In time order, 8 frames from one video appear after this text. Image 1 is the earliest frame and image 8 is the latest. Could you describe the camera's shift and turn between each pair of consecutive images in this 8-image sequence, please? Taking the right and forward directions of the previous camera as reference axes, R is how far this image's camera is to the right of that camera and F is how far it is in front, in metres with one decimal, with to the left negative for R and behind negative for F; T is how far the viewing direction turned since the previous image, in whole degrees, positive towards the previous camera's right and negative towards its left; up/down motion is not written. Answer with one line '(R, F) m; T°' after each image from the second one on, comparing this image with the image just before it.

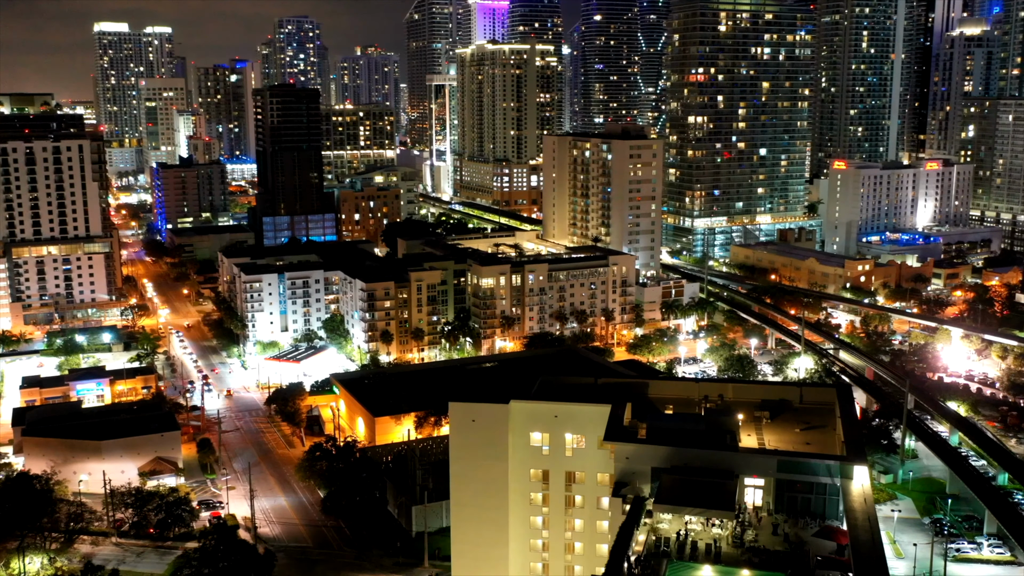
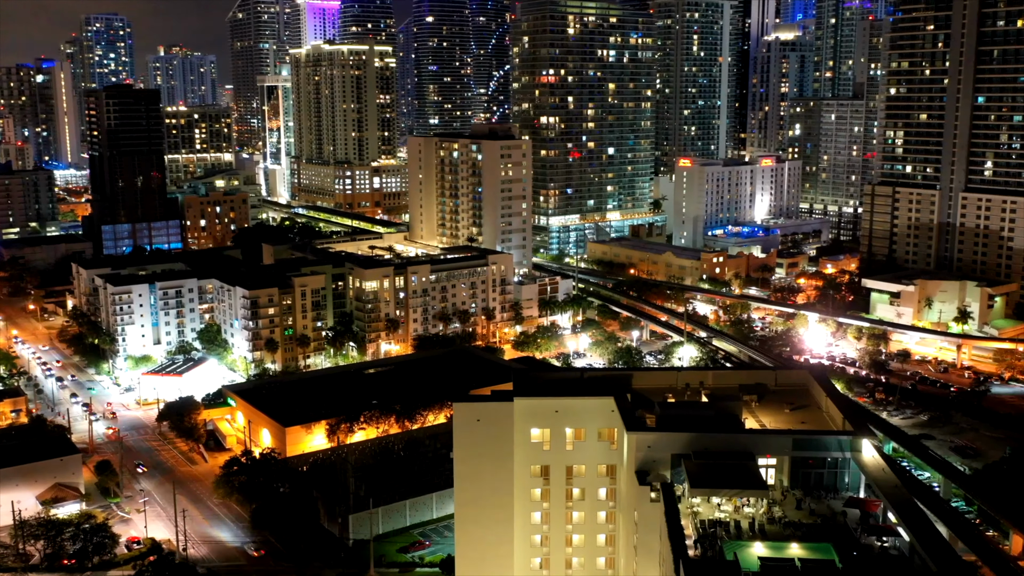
(-6.8, +0.4) m; +10°
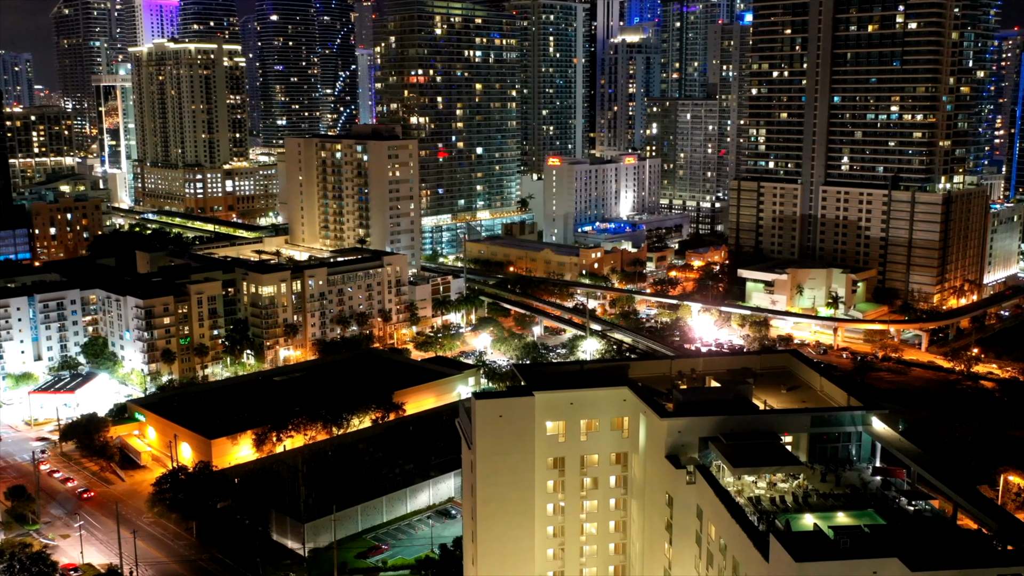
(-7.0, +0.2) m; +10°
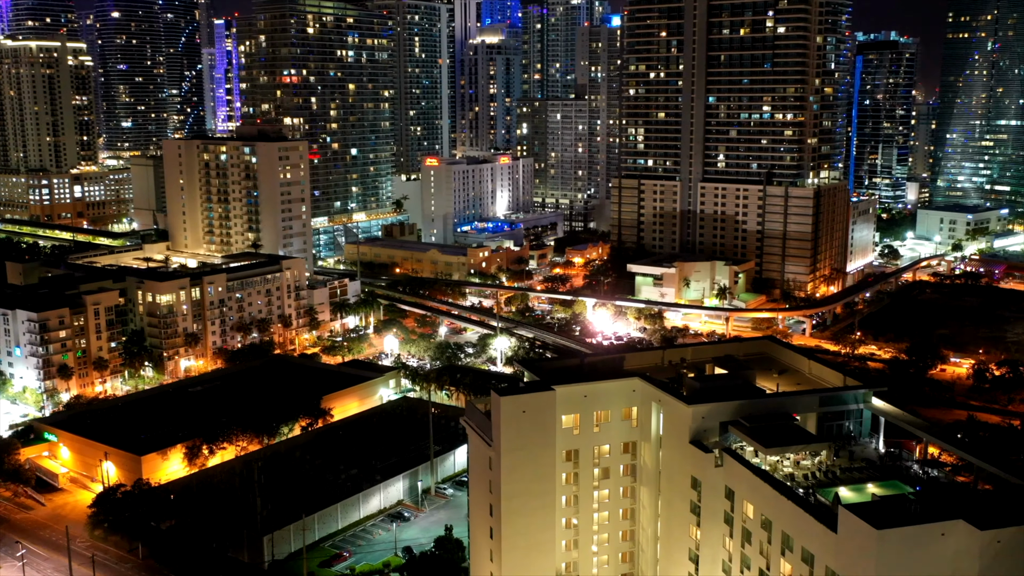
(-6.8, +0.2) m; +9°
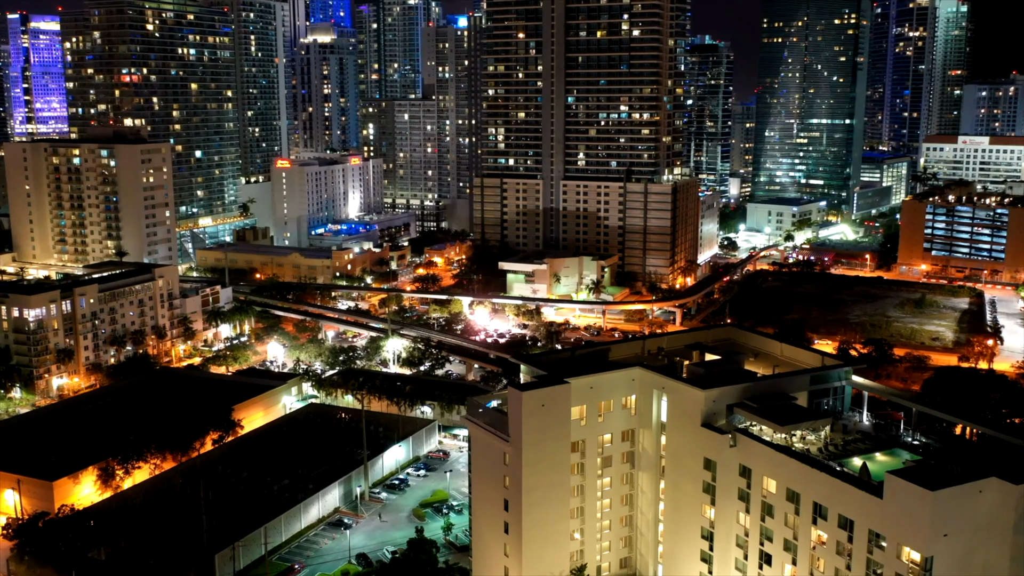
(-7.8, +0.3) m; +11°
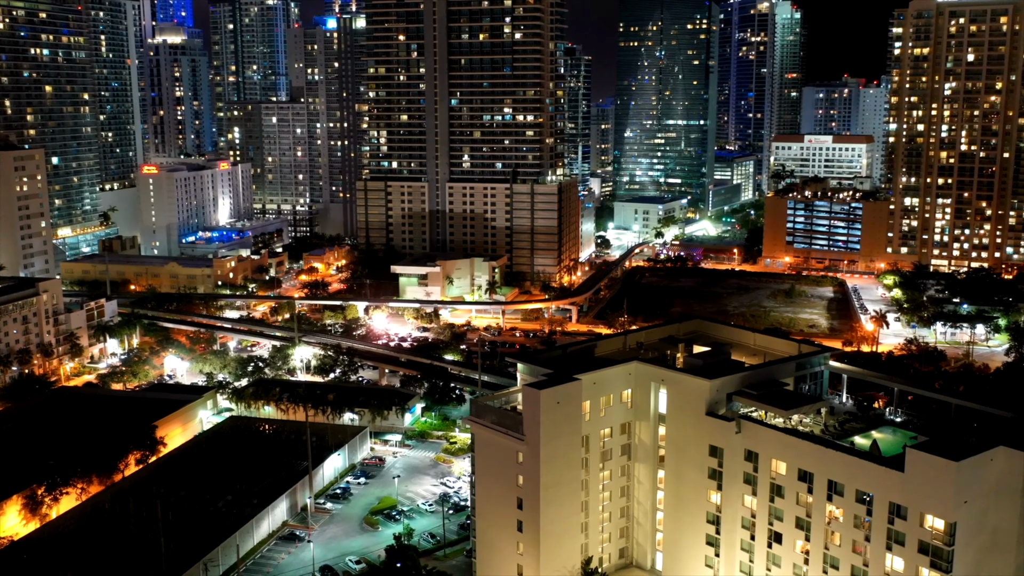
(-6.7, +0.2) m; +9°
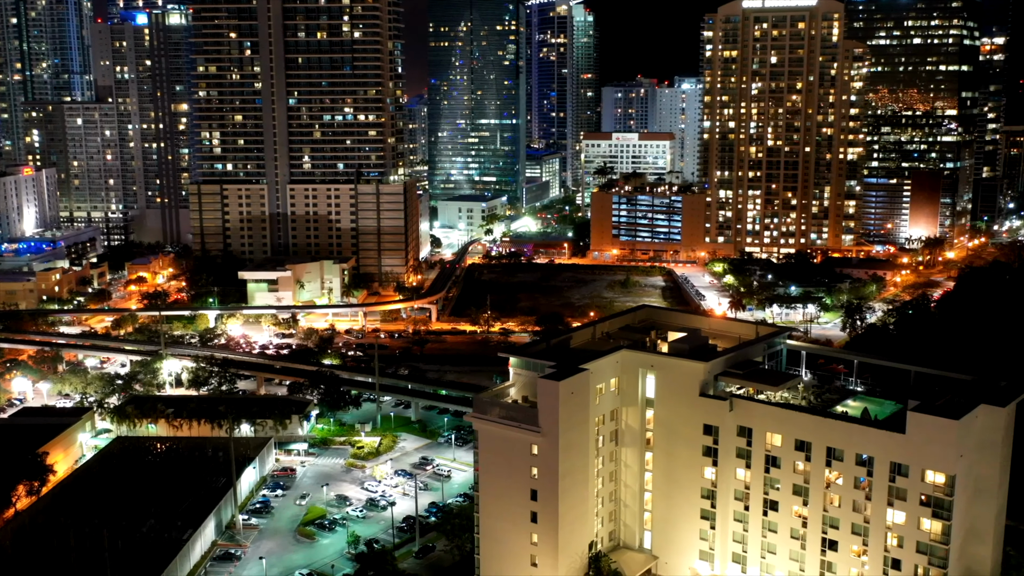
(-9.1, +0.4) m; +13°
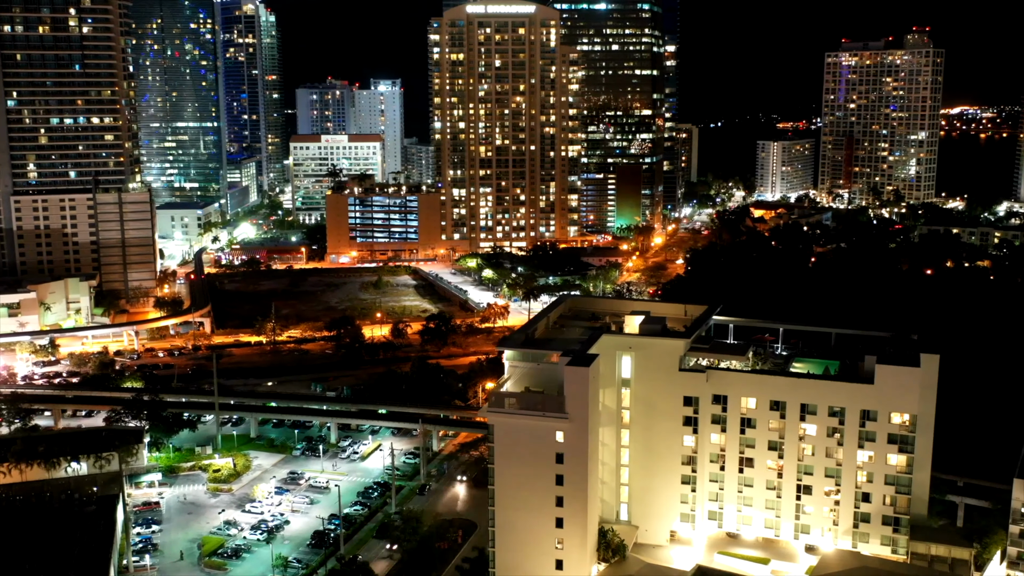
(-15.0, +1.6) m; +20°
